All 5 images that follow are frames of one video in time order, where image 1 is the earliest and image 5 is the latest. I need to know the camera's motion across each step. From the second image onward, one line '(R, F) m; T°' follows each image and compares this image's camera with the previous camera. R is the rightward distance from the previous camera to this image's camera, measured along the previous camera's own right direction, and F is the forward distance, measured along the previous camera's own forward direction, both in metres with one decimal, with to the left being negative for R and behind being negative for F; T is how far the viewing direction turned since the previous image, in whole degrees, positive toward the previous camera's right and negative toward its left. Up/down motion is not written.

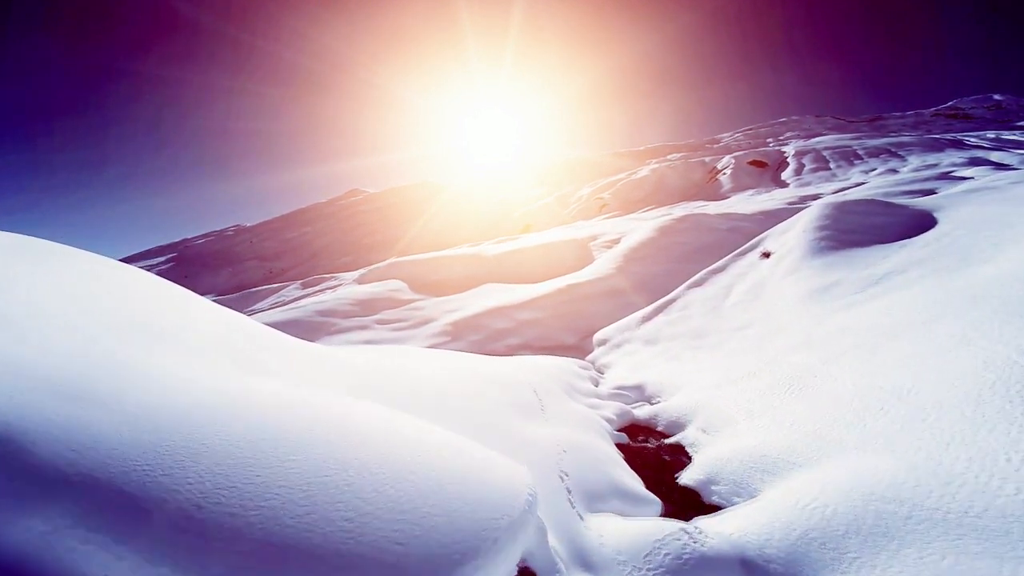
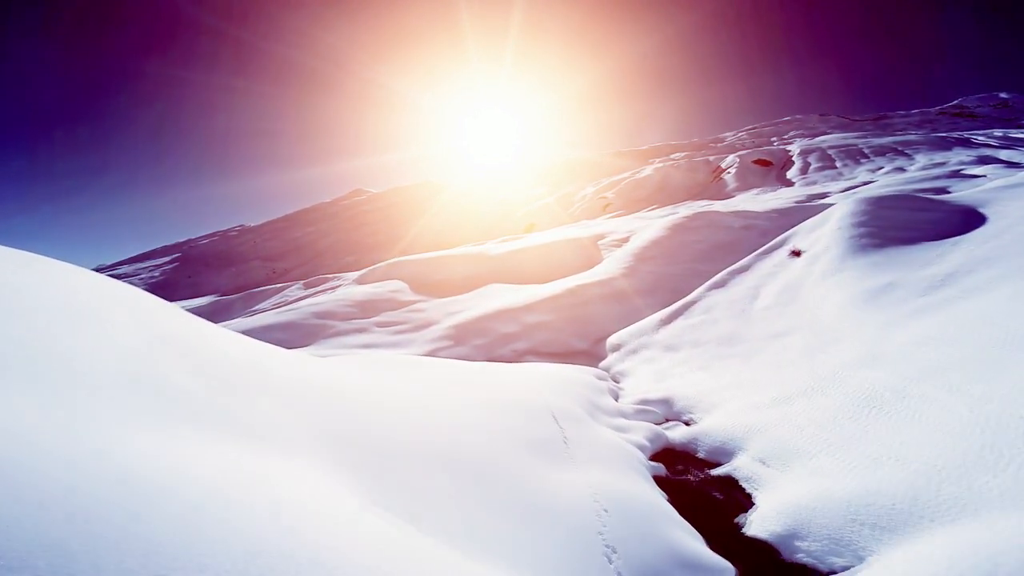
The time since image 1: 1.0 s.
(-0.3, +1.6) m; 0°
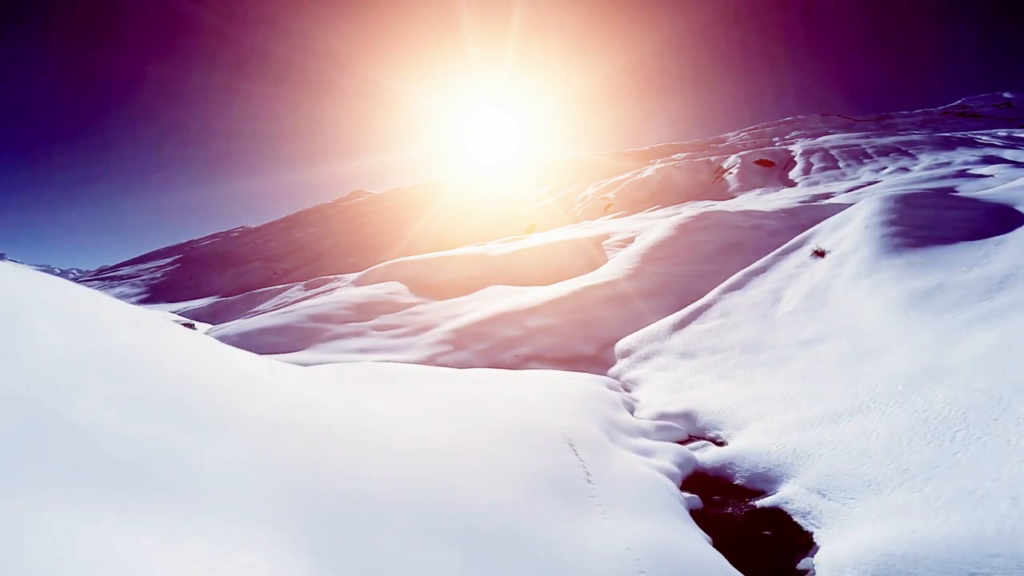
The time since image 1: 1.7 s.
(-0.1, +1.2) m; 0°
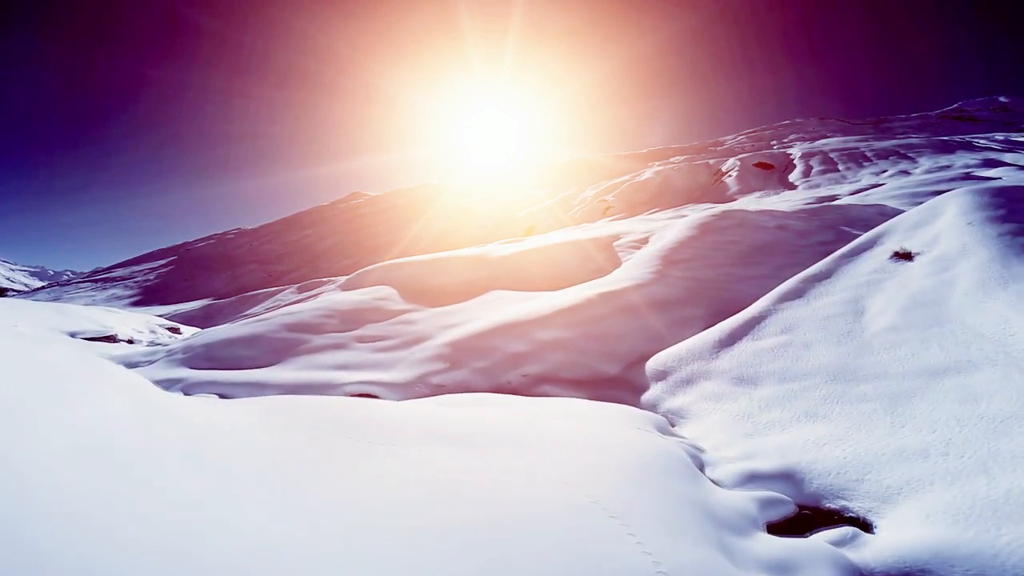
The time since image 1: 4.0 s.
(-0.6, +3.6) m; +1°
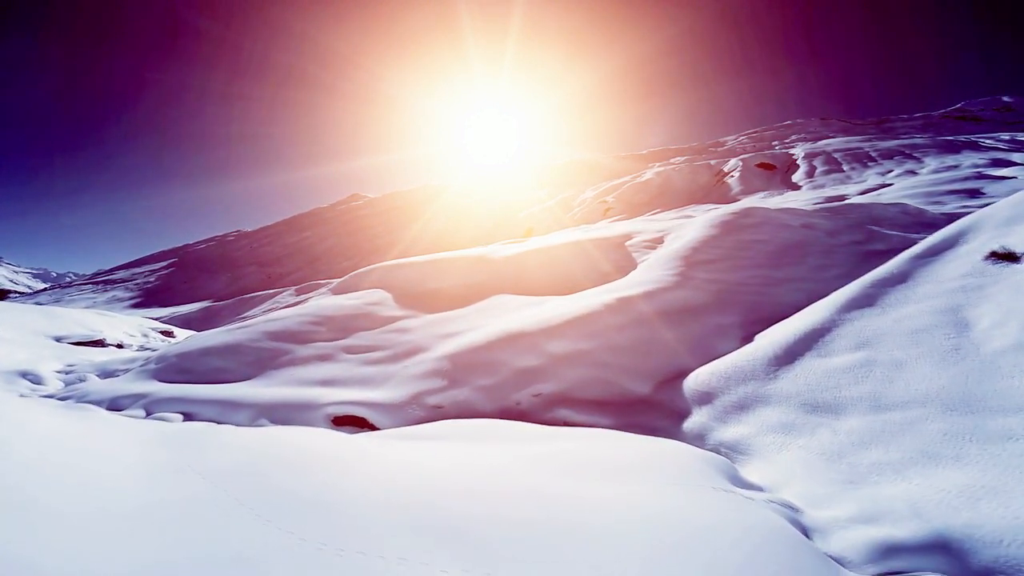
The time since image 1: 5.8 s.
(-0.4, +2.8) m; 0°
